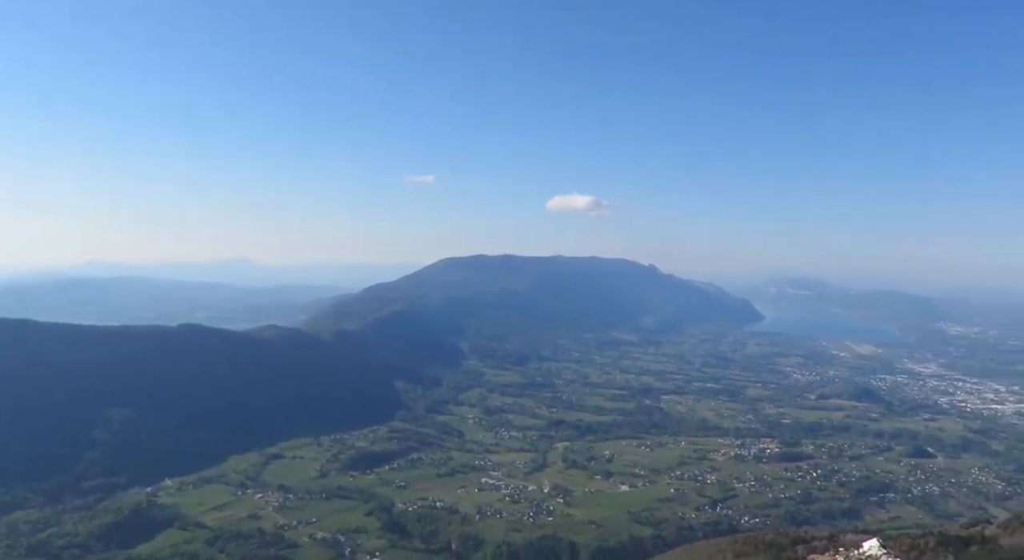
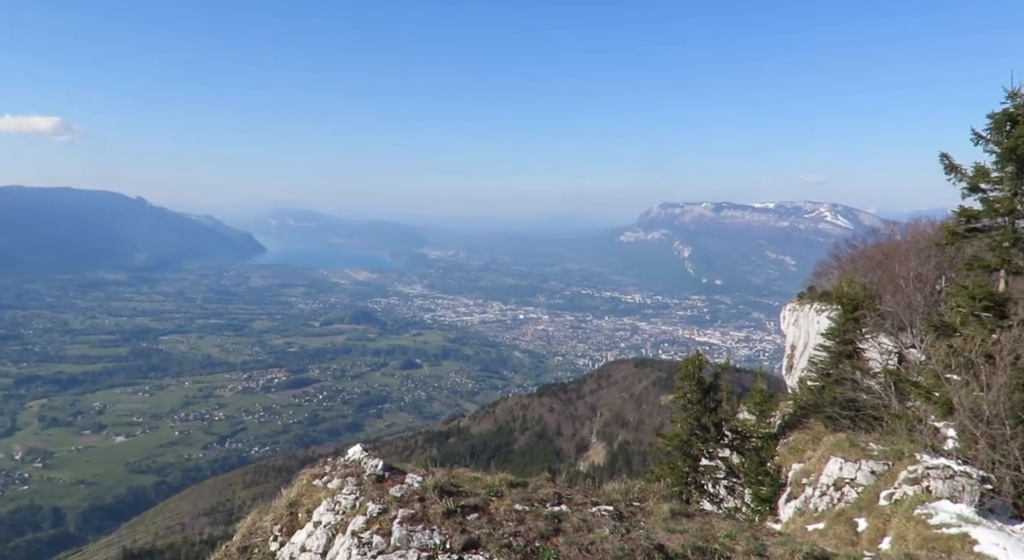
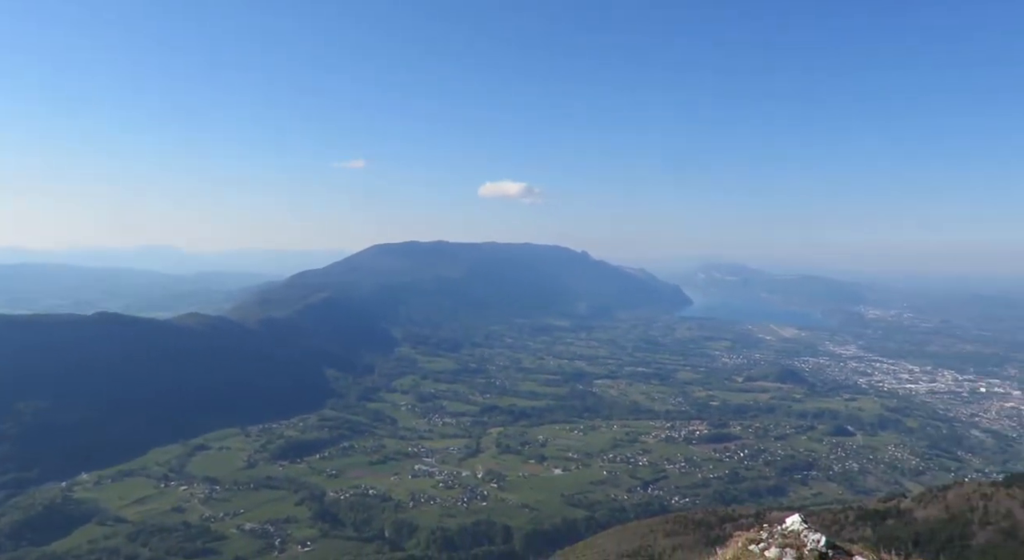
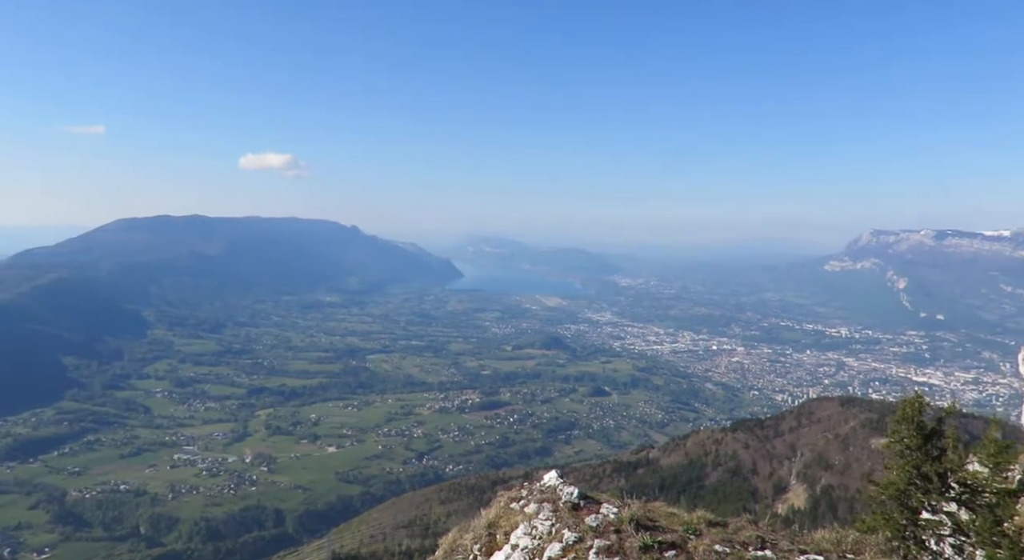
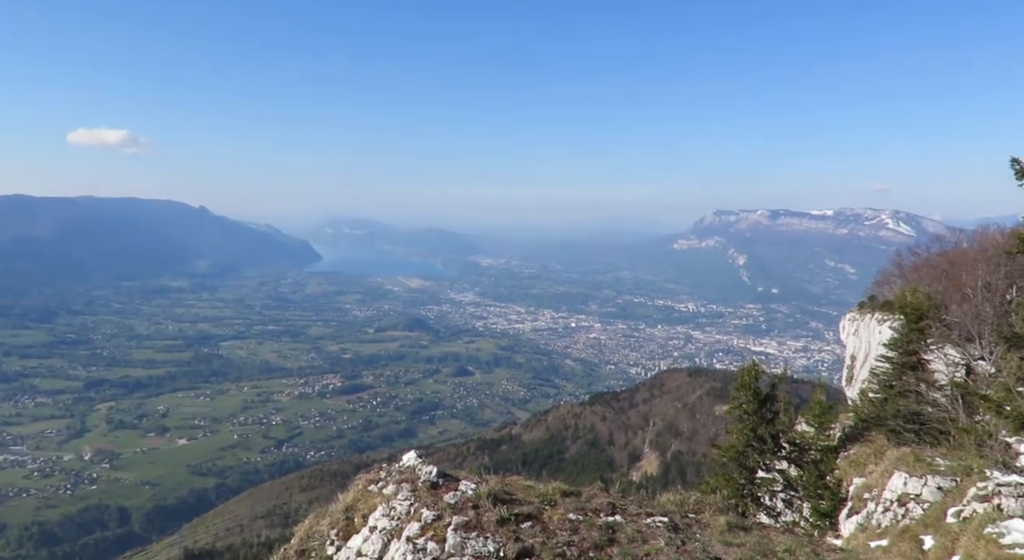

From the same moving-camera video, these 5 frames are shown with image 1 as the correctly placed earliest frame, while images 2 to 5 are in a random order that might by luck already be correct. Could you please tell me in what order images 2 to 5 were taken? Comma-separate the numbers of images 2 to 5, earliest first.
3, 4, 5, 2
